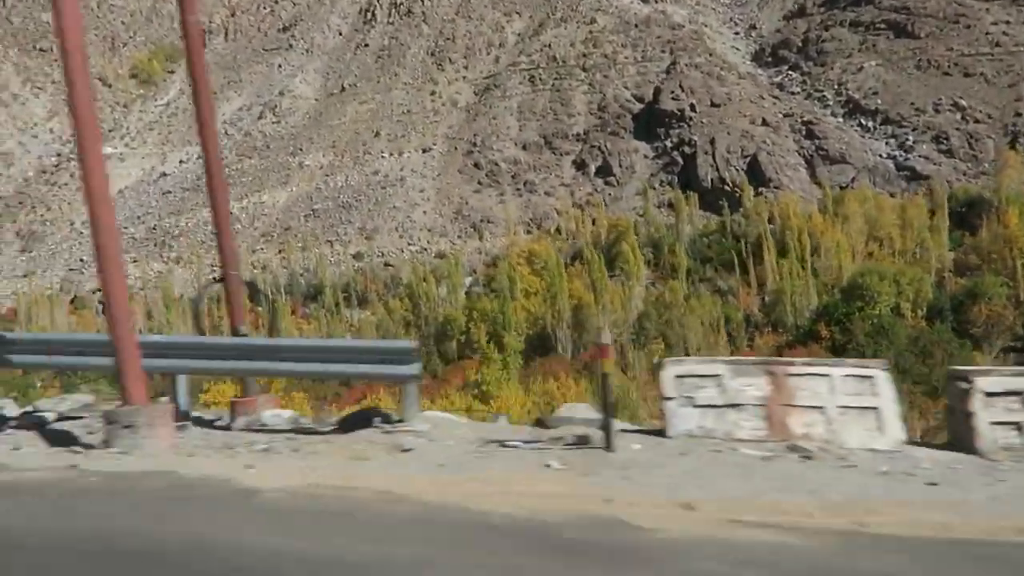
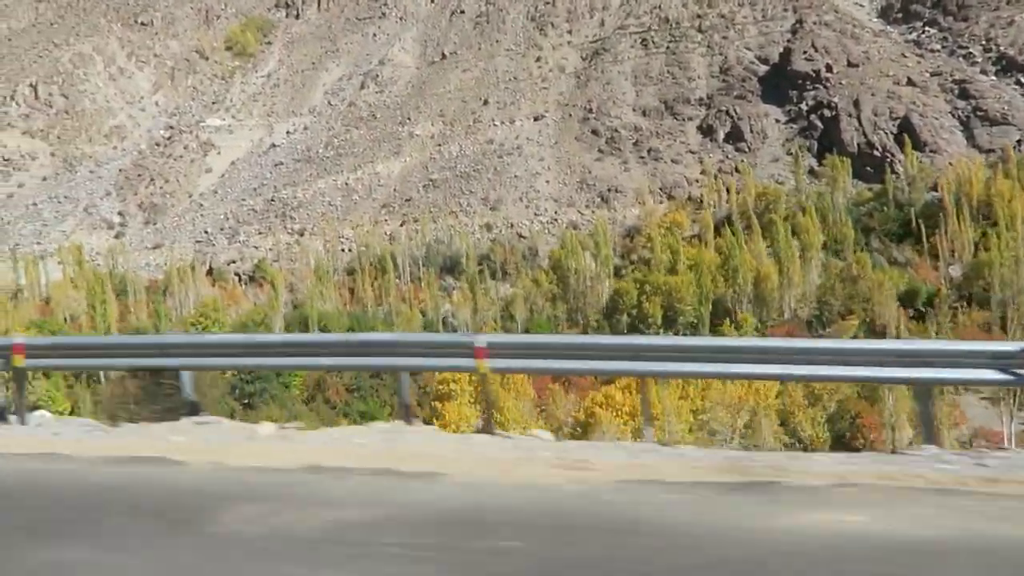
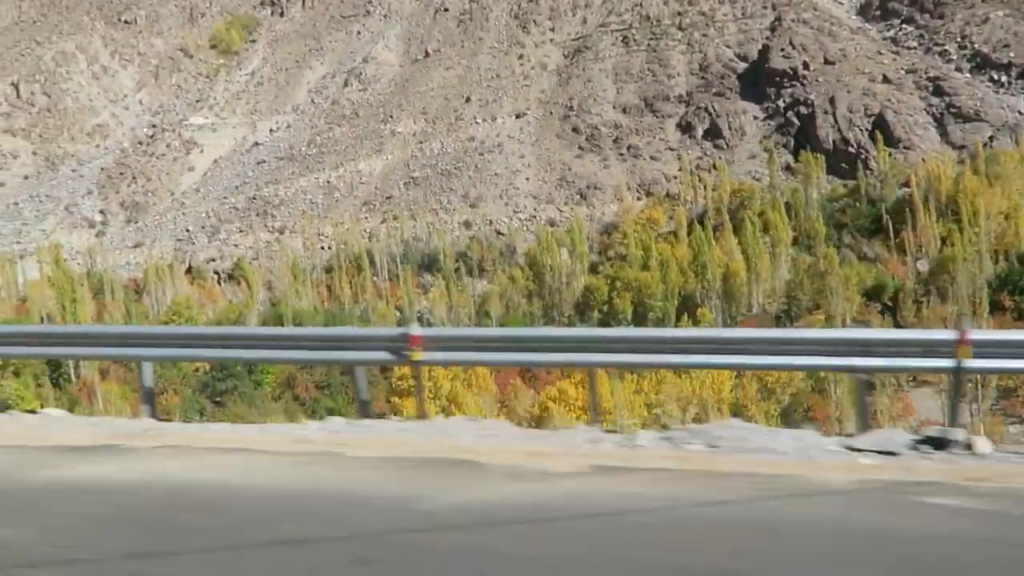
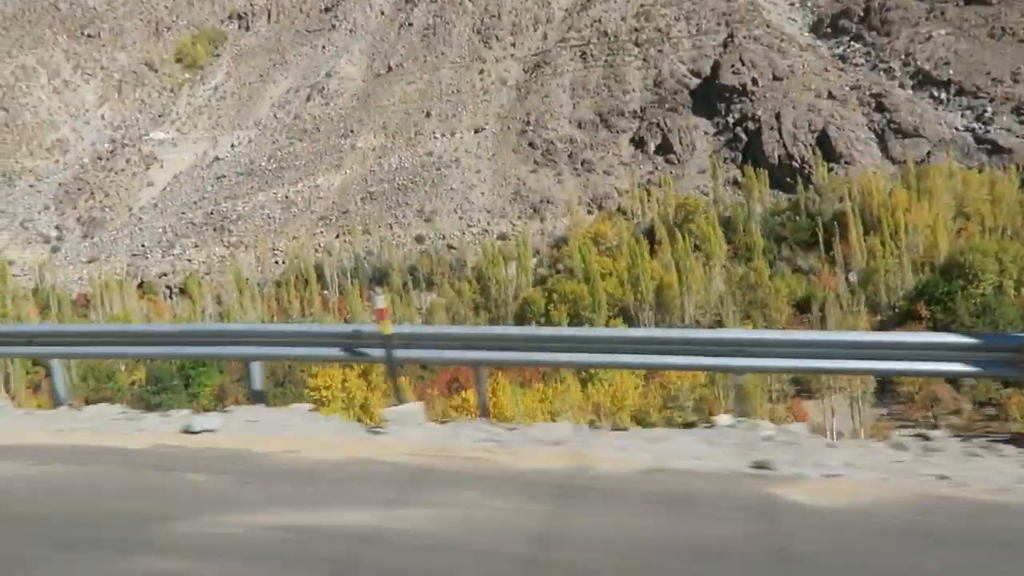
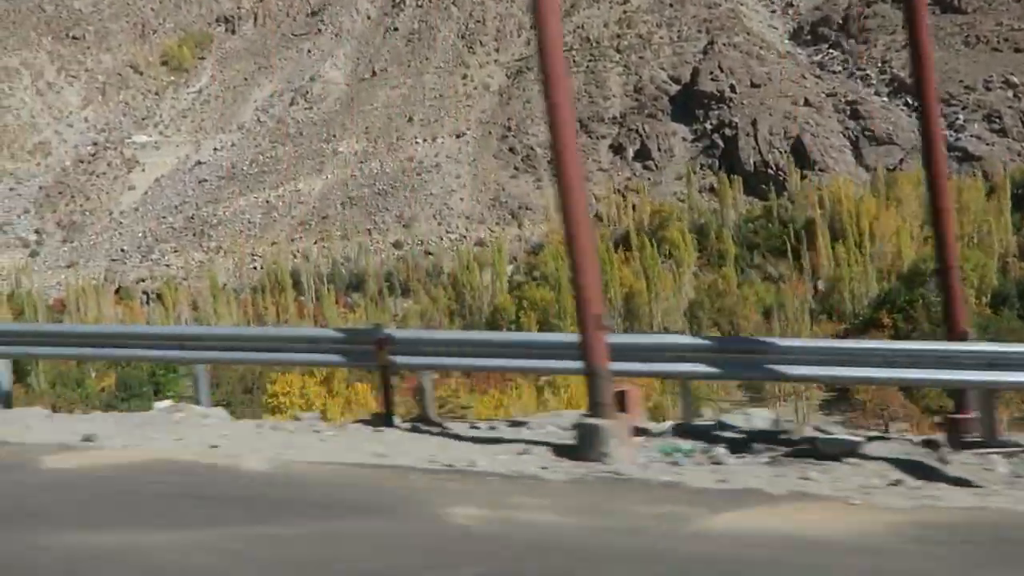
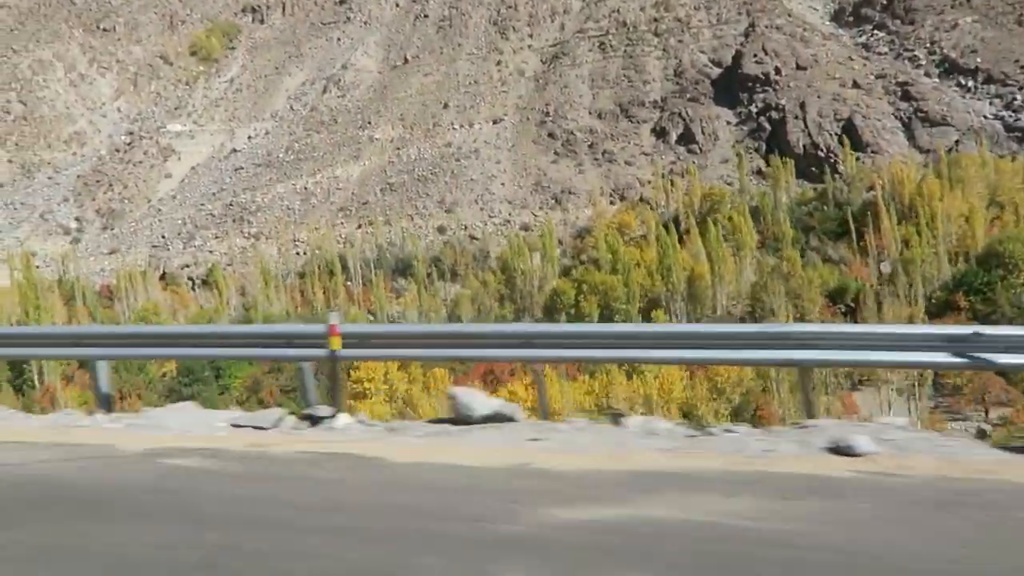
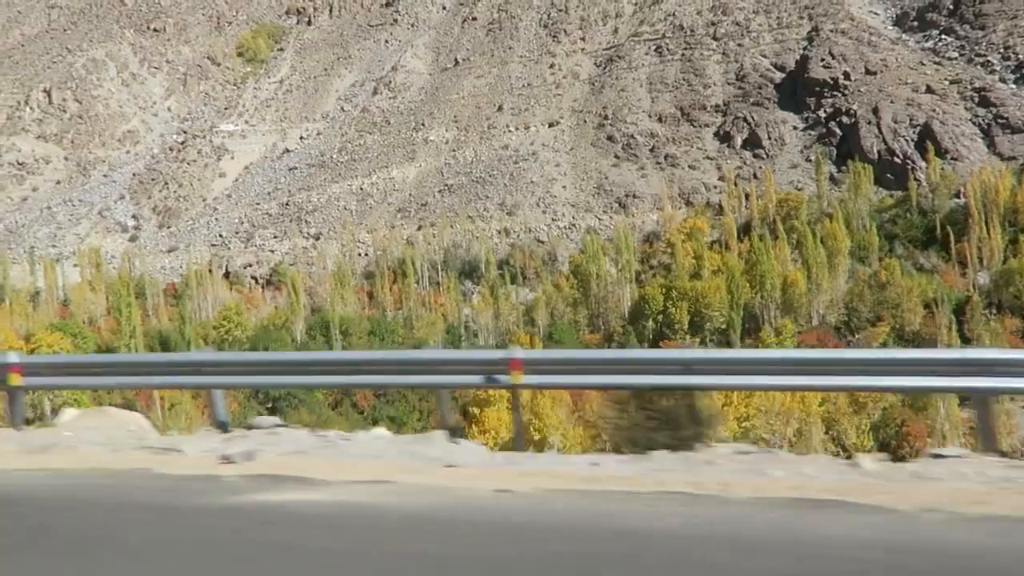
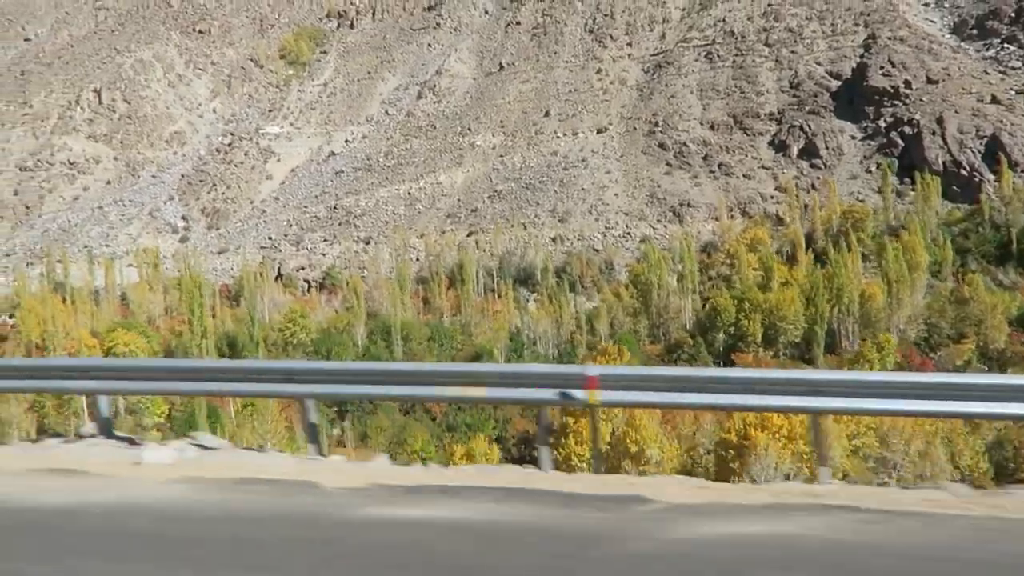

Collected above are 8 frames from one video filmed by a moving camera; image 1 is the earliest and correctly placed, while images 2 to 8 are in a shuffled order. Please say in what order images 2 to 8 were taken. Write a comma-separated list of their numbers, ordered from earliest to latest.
5, 4, 6, 3, 2, 7, 8
